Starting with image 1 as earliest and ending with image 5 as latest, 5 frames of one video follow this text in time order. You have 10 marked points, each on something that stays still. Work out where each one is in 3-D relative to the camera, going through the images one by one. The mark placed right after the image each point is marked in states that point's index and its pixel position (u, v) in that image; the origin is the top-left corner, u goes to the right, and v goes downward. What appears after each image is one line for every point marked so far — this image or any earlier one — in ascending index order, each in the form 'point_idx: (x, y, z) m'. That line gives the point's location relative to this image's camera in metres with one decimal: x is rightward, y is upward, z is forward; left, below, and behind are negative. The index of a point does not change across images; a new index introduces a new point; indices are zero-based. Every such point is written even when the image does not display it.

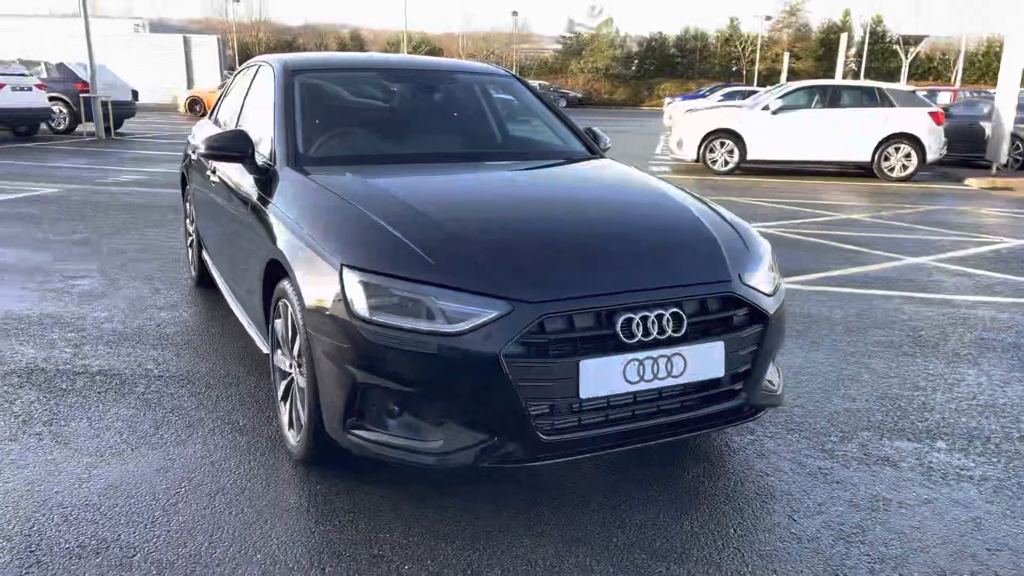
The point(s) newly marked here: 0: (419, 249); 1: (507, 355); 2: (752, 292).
0: (-0.3, +0.1, +2.5) m
1: (0.0, -0.2, +2.4) m
2: (+0.8, 0.0, +2.8) m
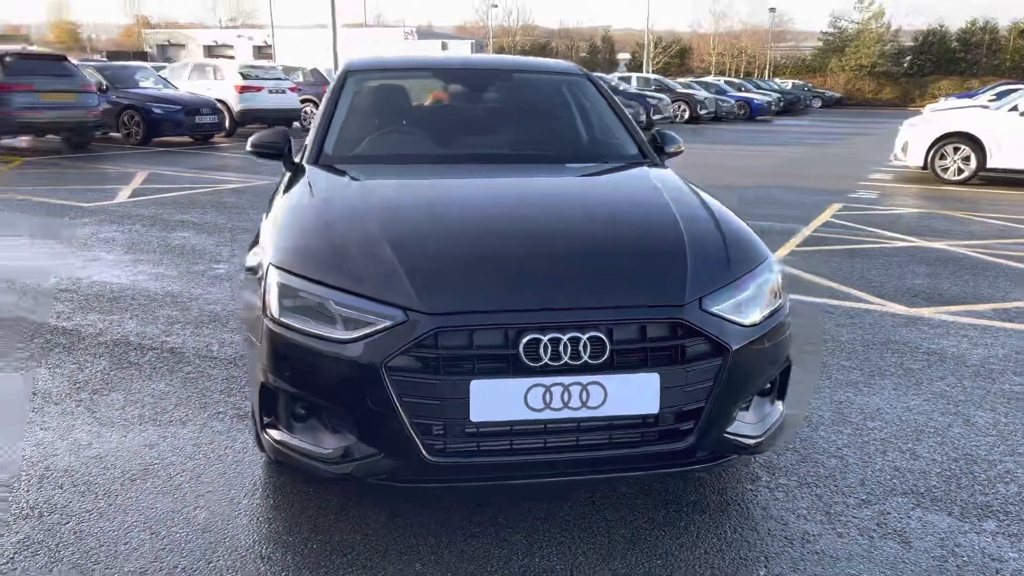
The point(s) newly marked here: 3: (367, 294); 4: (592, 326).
0: (-0.5, +0.1, +2.5) m
1: (-0.3, -0.2, +2.3) m
2: (+0.6, -0.1, +2.4) m
3: (-0.4, 0.0, +2.3) m
4: (+0.2, -0.1, +2.3) m
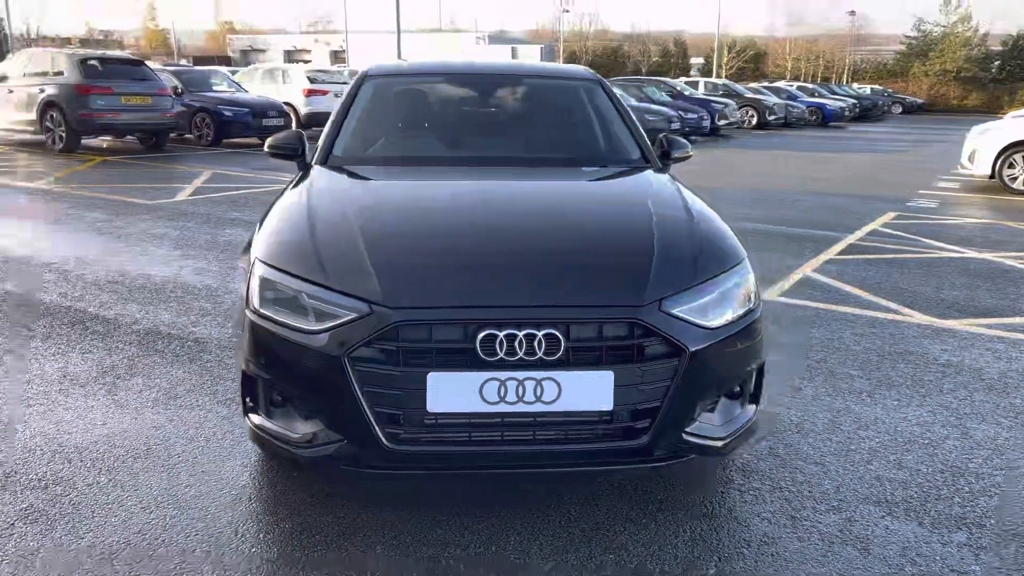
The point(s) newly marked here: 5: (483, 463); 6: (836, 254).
0: (-0.6, +0.1, +2.6) m
1: (-0.4, -0.2, +2.4) m
2: (+0.5, -0.1, +2.5) m
3: (-0.5, 0.0, +2.5) m
4: (+0.1, -0.1, +2.4) m
5: (-0.1, -0.5, +2.4) m
6: (+2.7, +0.3, +7.1) m
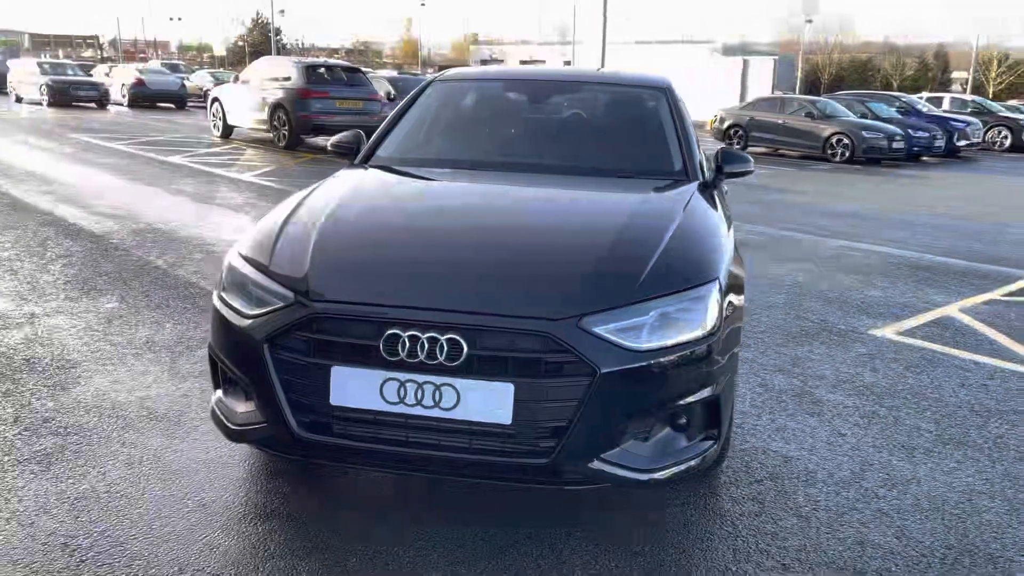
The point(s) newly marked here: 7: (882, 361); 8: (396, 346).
0: (-0.8, +0.2, +2.8) m
1: (-0.7, -0.2, +2.5) m
2: (+0.2, -0.1, +2.3) m
3: (-0.7, 0.0, +2.6) m
4: (-0.2, -0.1, +2.3) m
5: (-0.4, -0.5, +2.5) m
6: (+3.6, 0.0, +6.2) m
7: (+2.0, -0.4, +4.4) m
8: (-0.3, -0.2, +2.4) m
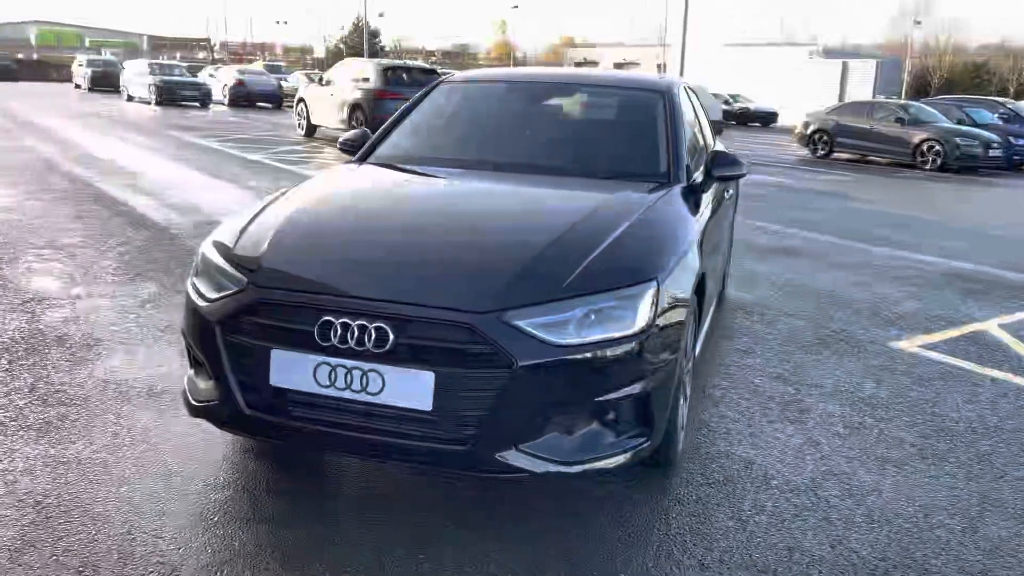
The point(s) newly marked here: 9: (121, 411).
0: (-0.9, +0.2, +2.9) m
1: (-0.9, -0.1, +2.7) m
2: (0.0, -0.1, +2.4) m
3: (-0.9, +0.1, +2.8) m
4: (-0.4, -0.1, +2.5) m
5: (-0.6, -0.5, +2.6) m
6: (+3.8, -0.2, +5.9) m
7: (+2.0, -0.4, +4.3) m
8: (-0.5, -0.1, +2.5) m
9: (-1.6, -0.5, +3.4) m
